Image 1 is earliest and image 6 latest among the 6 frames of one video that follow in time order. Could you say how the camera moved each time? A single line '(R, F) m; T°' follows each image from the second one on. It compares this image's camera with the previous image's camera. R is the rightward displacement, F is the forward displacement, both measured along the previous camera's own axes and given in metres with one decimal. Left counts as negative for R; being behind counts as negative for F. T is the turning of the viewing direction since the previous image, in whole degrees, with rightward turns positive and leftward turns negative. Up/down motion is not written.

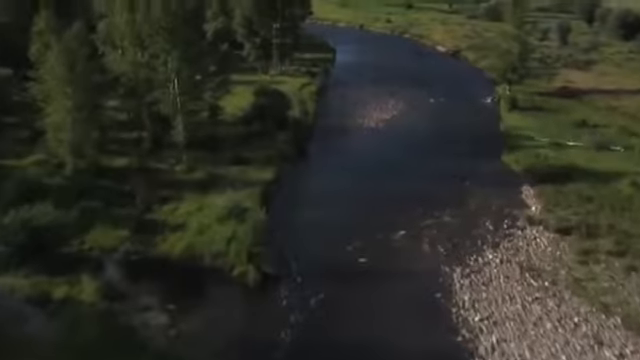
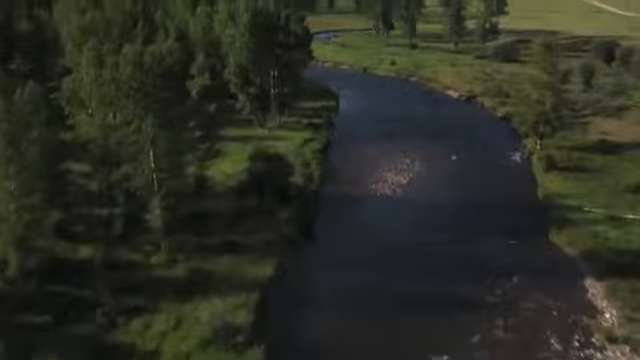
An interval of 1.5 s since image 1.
(-0.7, +9.9) m; 0°
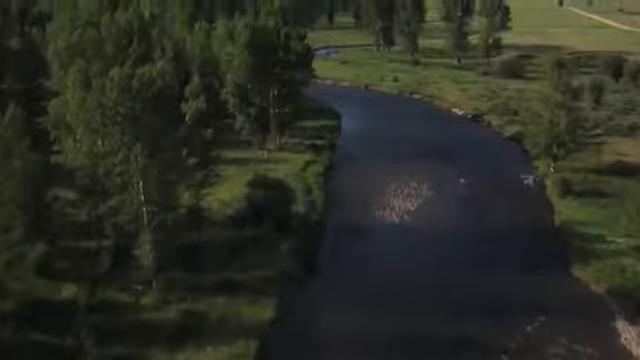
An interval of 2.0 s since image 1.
(-0.2, +3.3) m; 0°
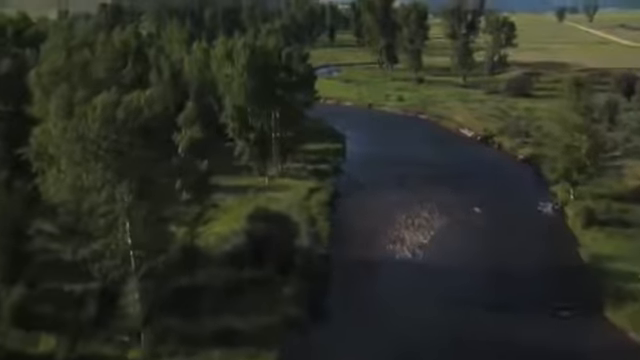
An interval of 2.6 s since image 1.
(-0.3, +4.0) m; 0°
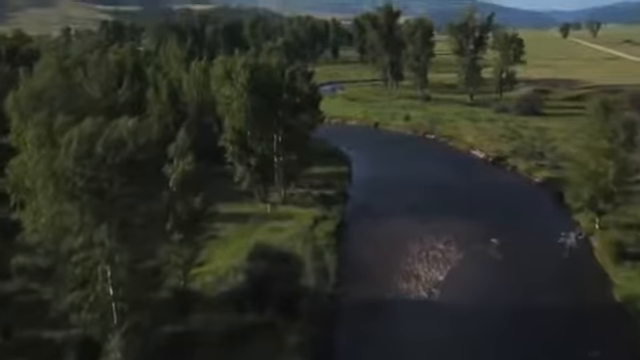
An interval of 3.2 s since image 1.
(-0.3, +4.2) m; 0°
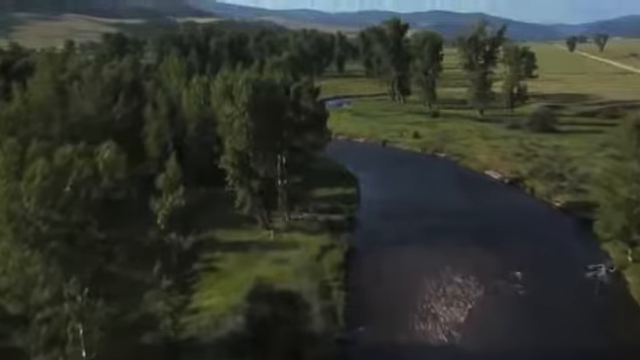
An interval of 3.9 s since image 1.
(-0.2, +4.5) m; 0°
